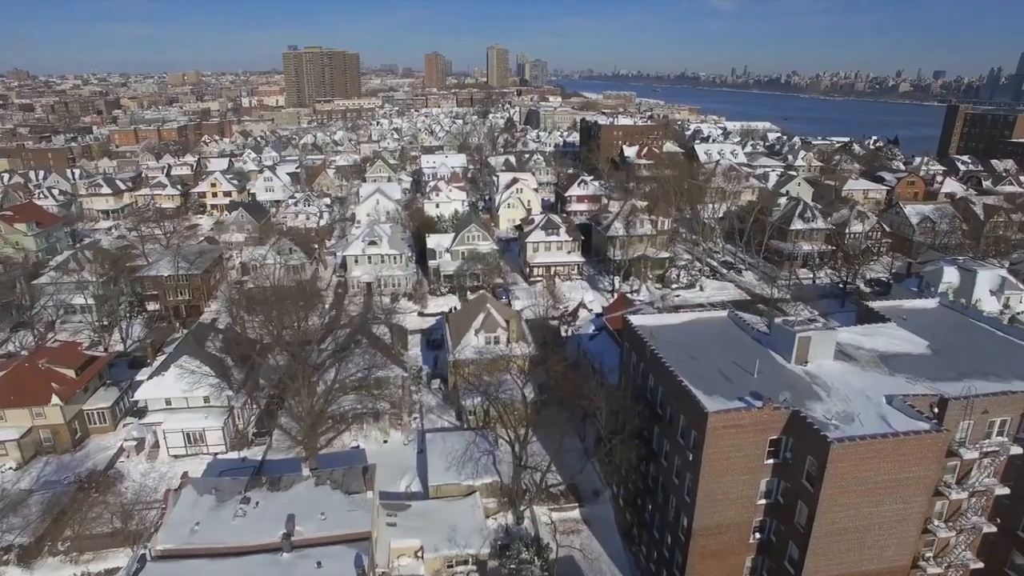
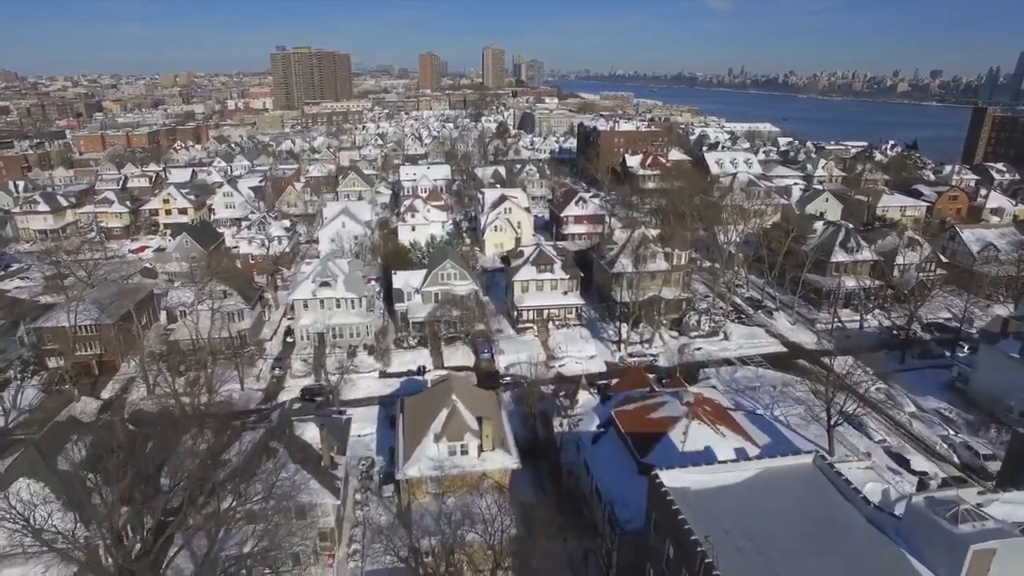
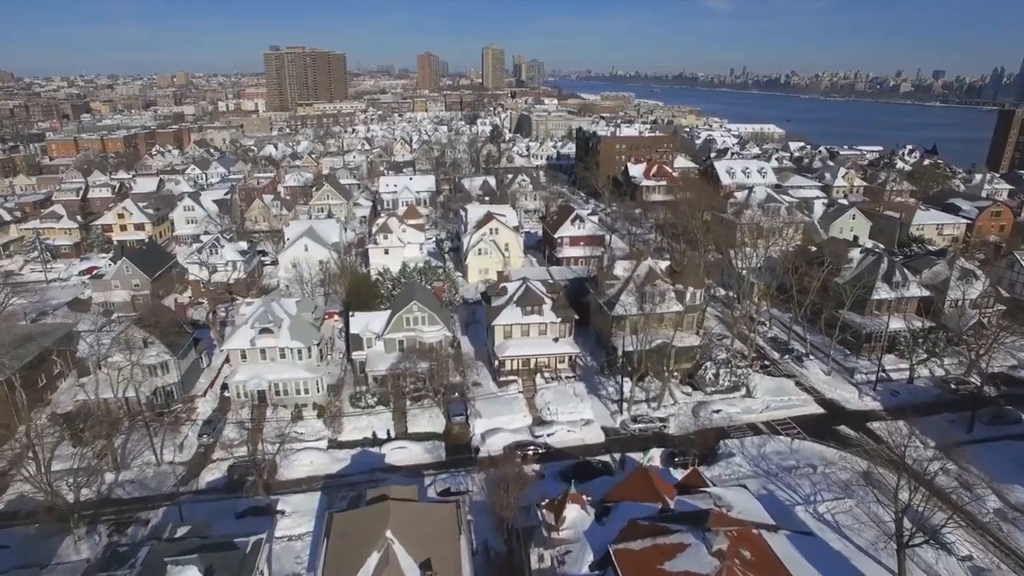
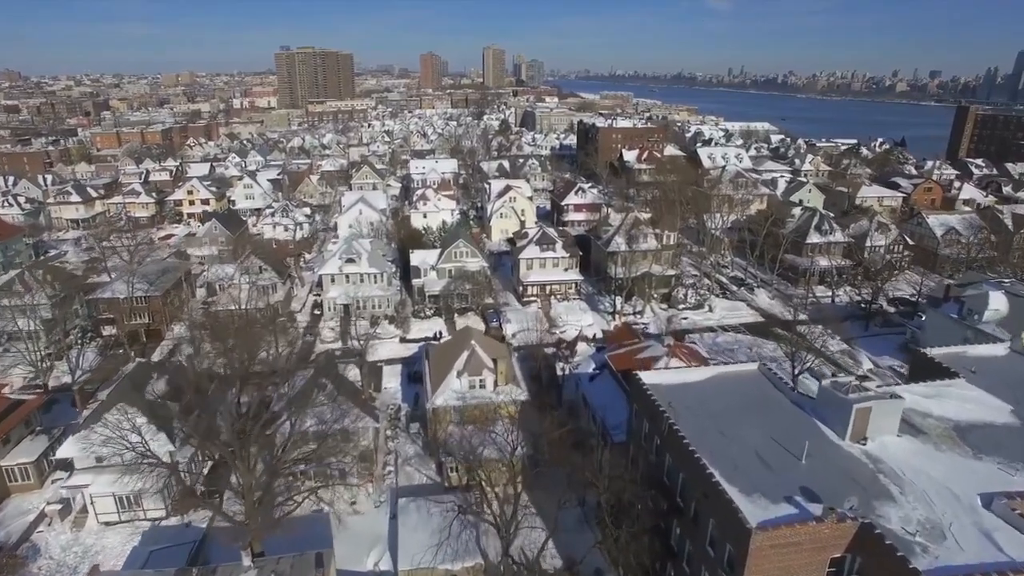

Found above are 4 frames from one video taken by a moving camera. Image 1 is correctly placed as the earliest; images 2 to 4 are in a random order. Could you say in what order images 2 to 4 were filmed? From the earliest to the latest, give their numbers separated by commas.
4, 2, 3
